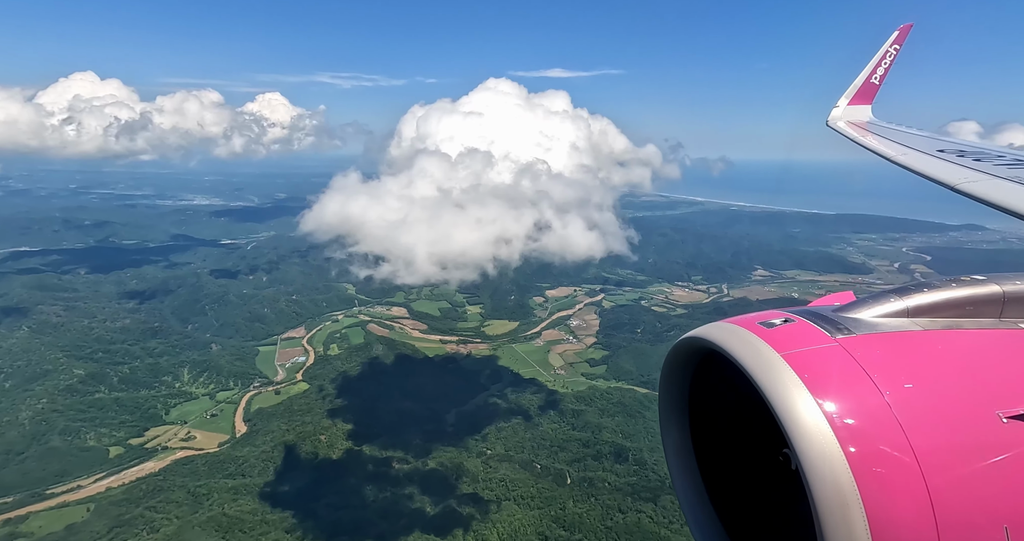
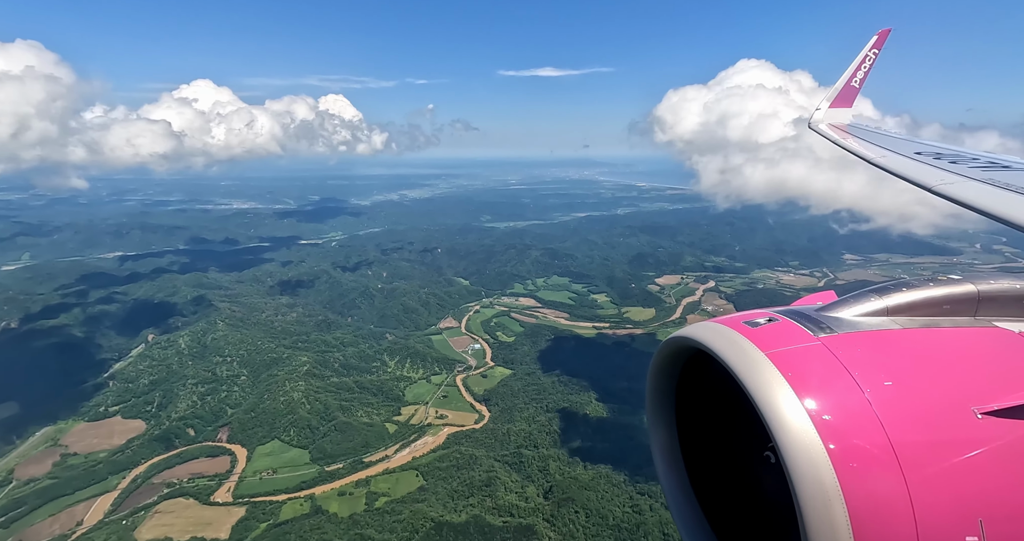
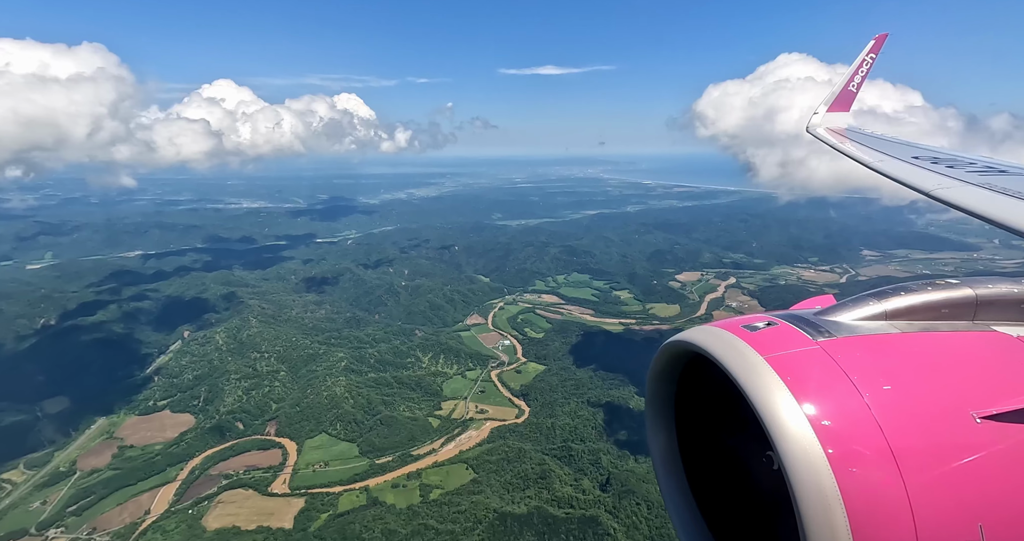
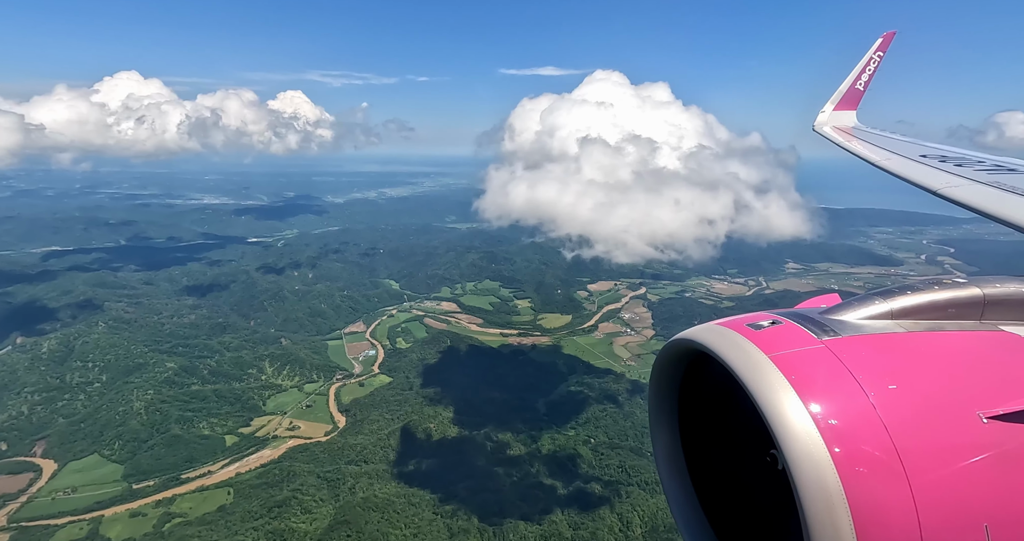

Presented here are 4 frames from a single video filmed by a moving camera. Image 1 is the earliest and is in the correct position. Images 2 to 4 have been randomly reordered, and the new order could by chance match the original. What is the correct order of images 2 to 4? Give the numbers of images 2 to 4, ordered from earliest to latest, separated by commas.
4, 2, 3
